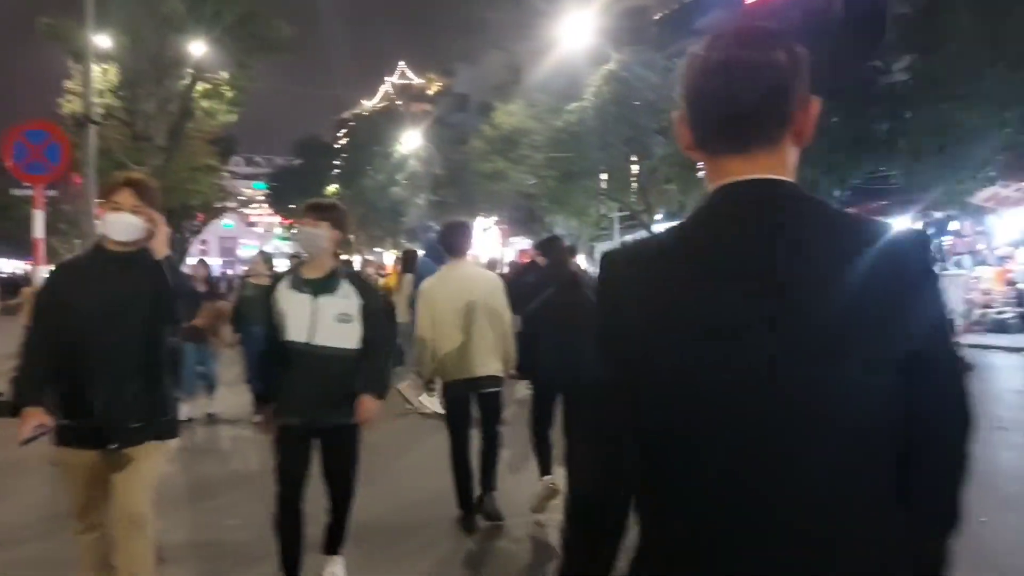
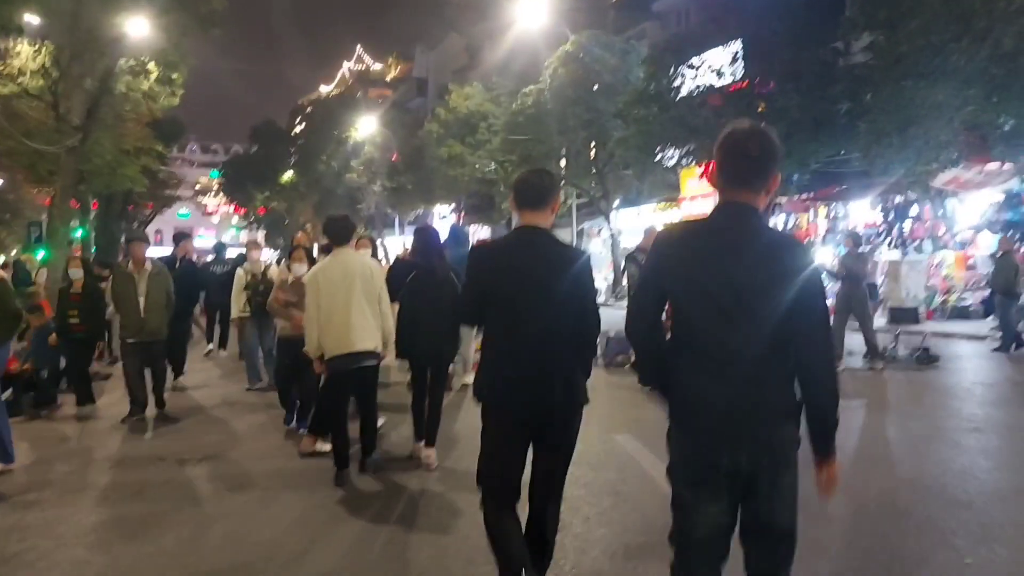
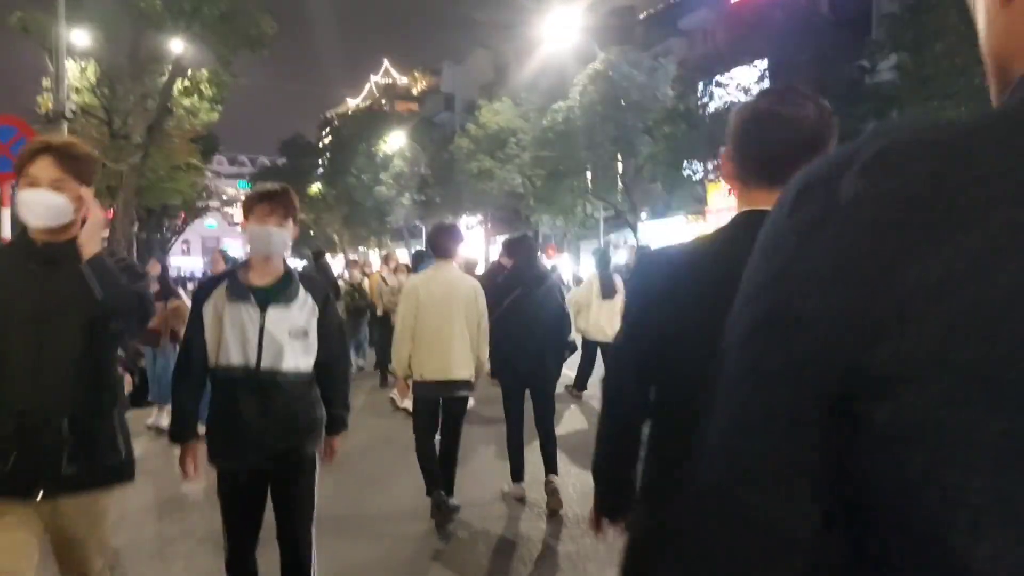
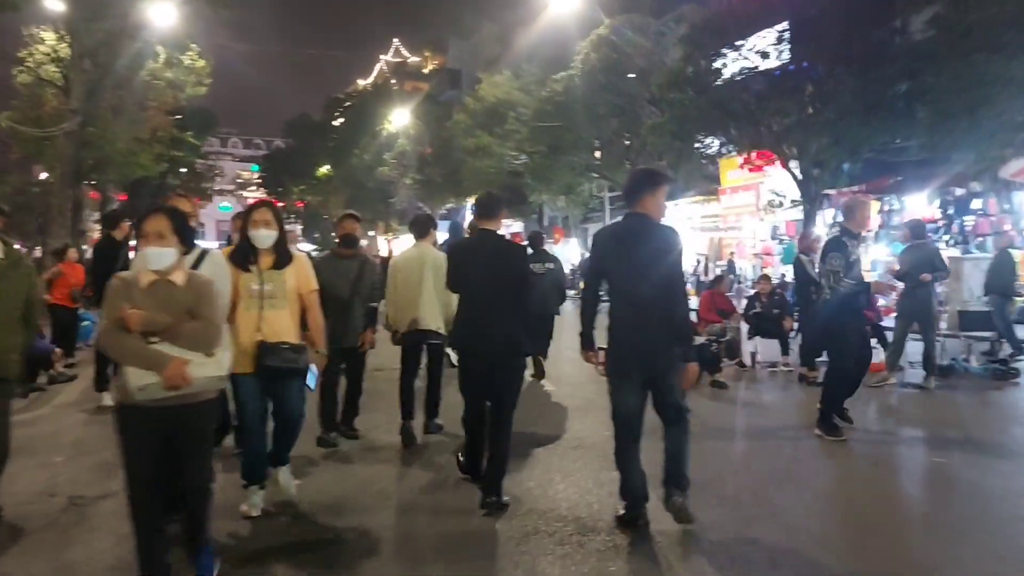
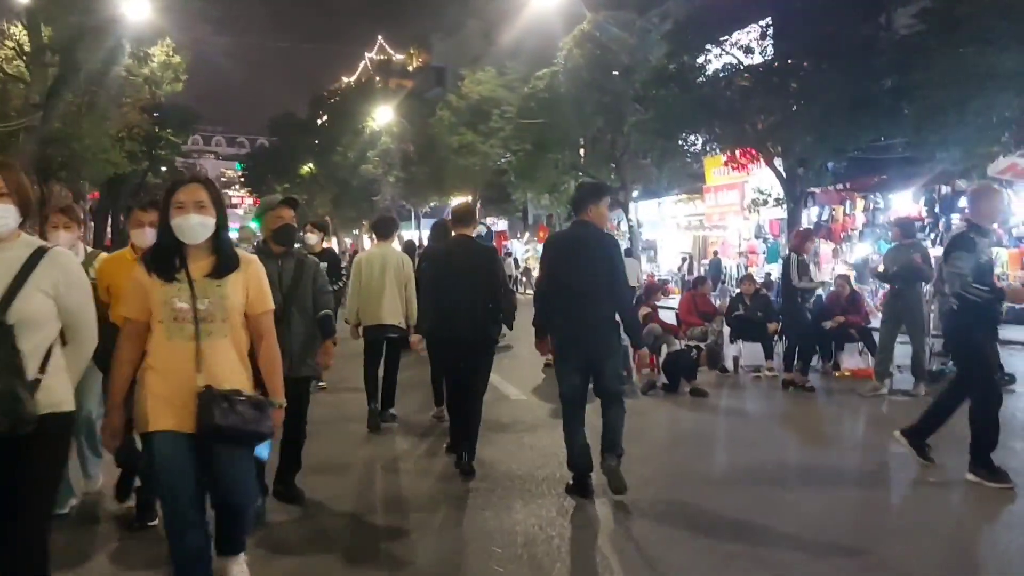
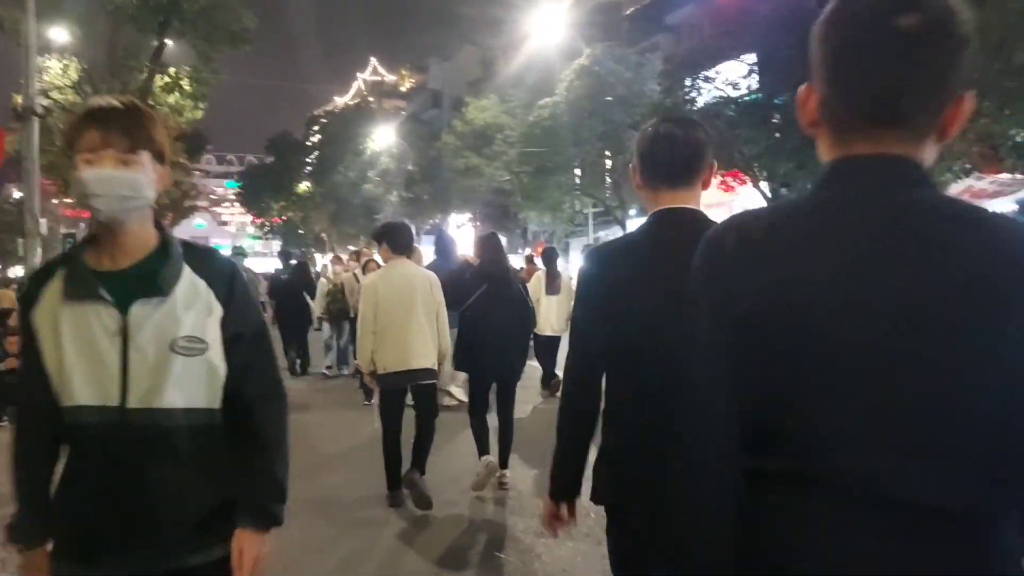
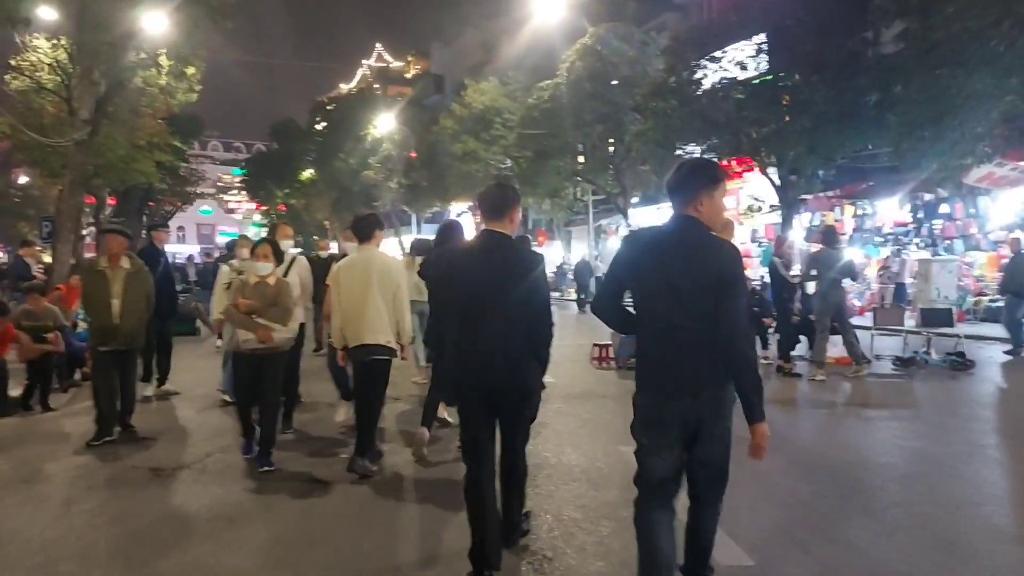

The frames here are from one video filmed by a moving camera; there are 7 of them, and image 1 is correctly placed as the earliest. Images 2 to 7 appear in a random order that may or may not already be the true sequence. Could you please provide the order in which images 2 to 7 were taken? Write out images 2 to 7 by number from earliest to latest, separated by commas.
3, 6, 2, 7, 4, 5
